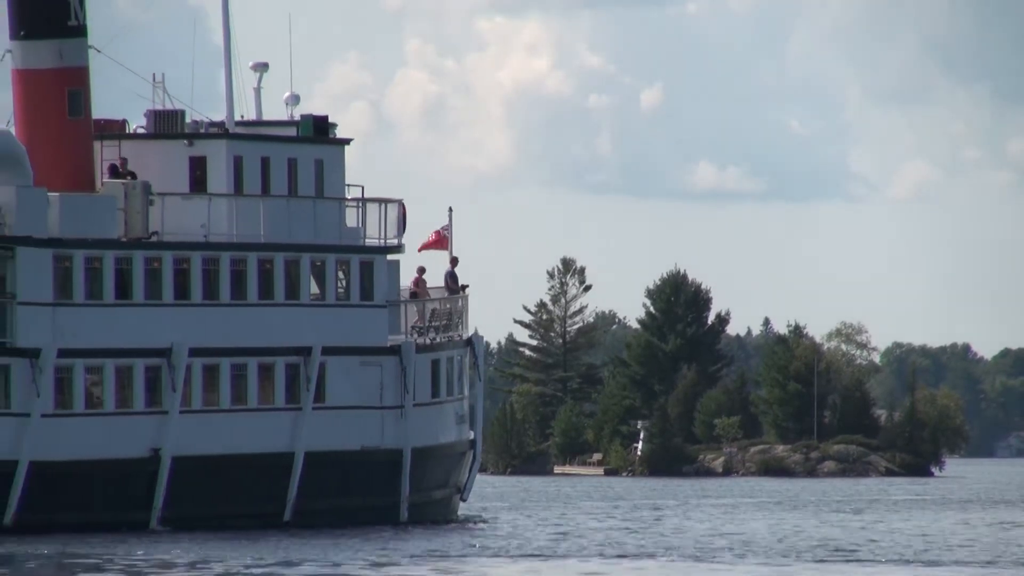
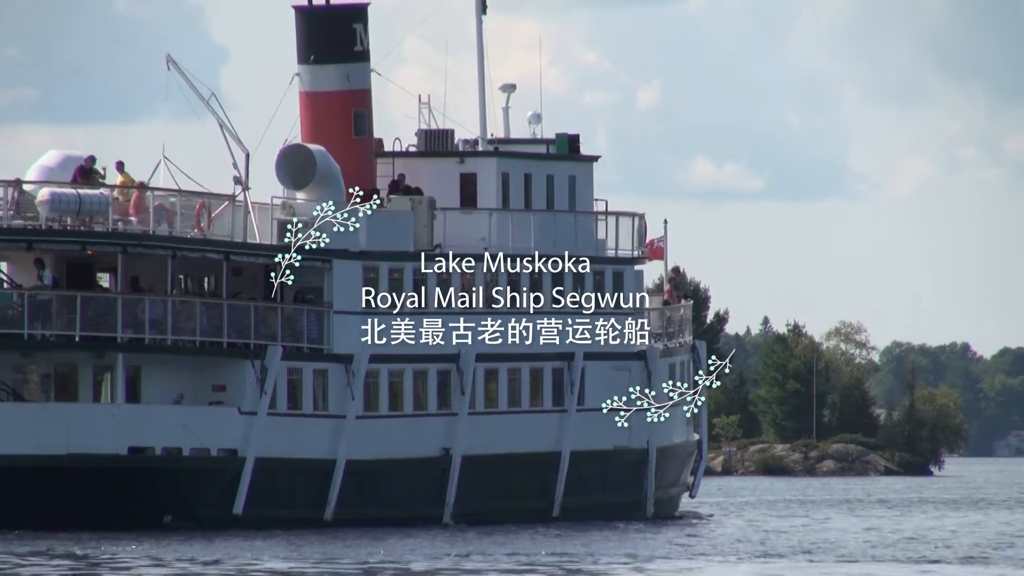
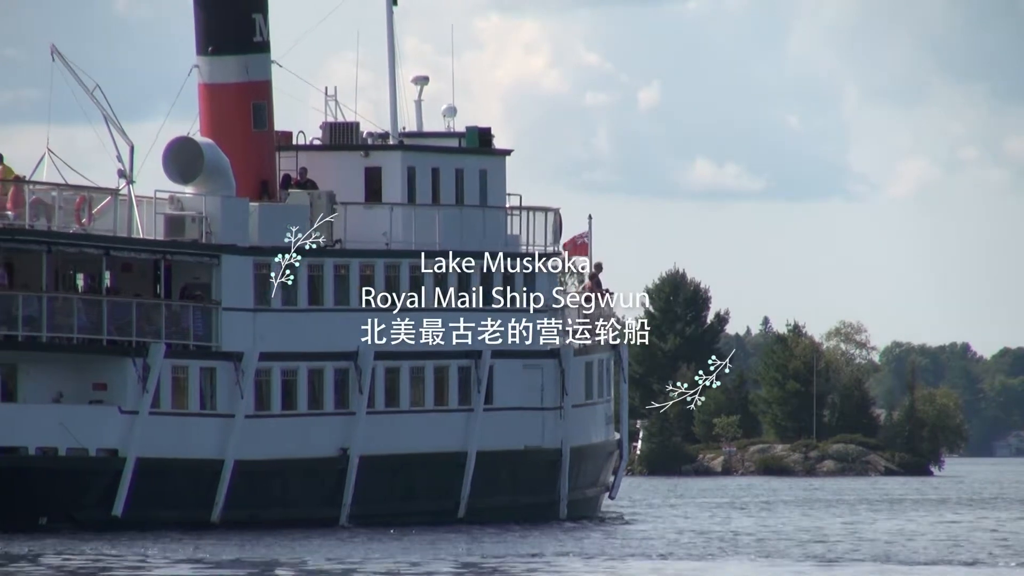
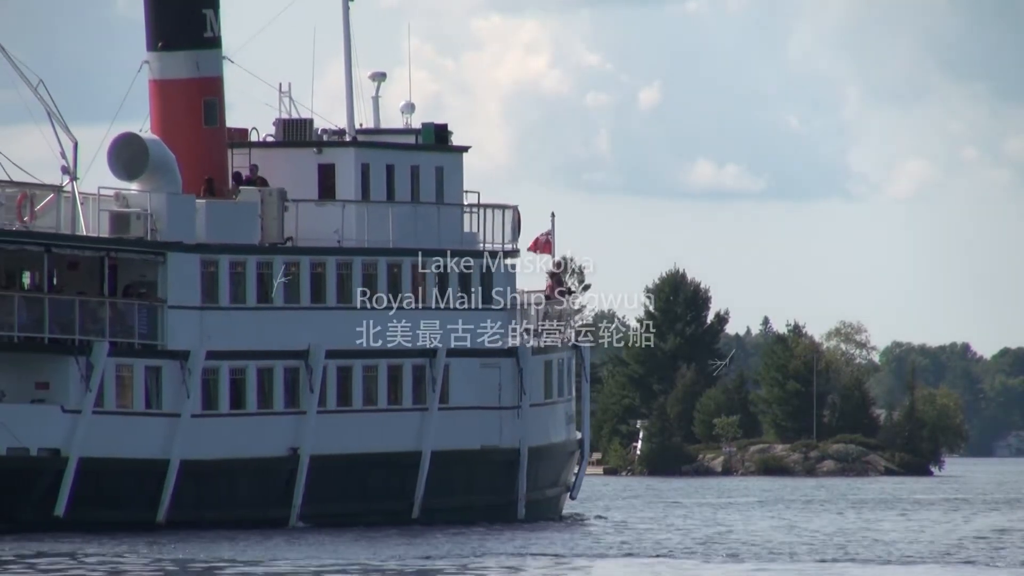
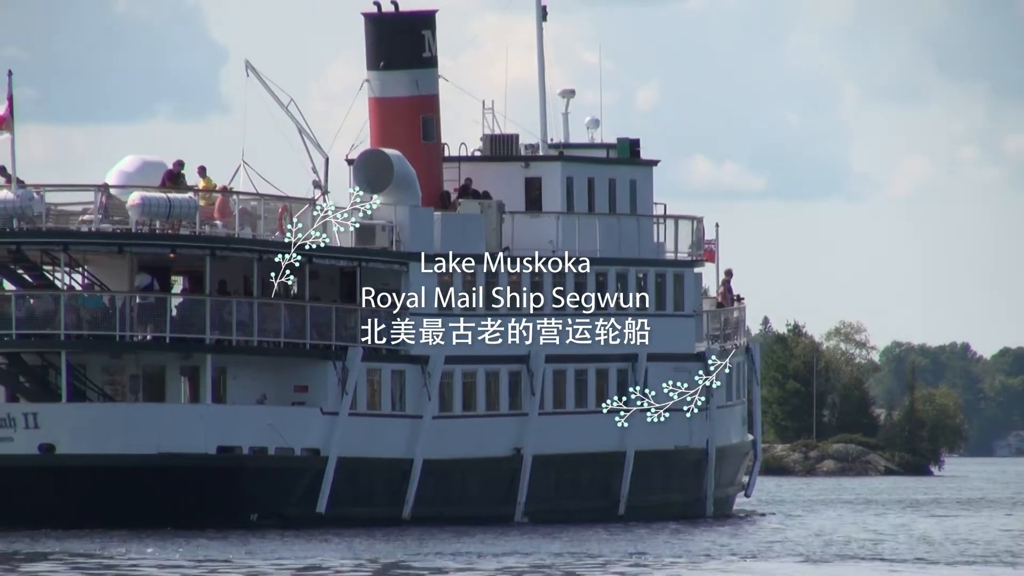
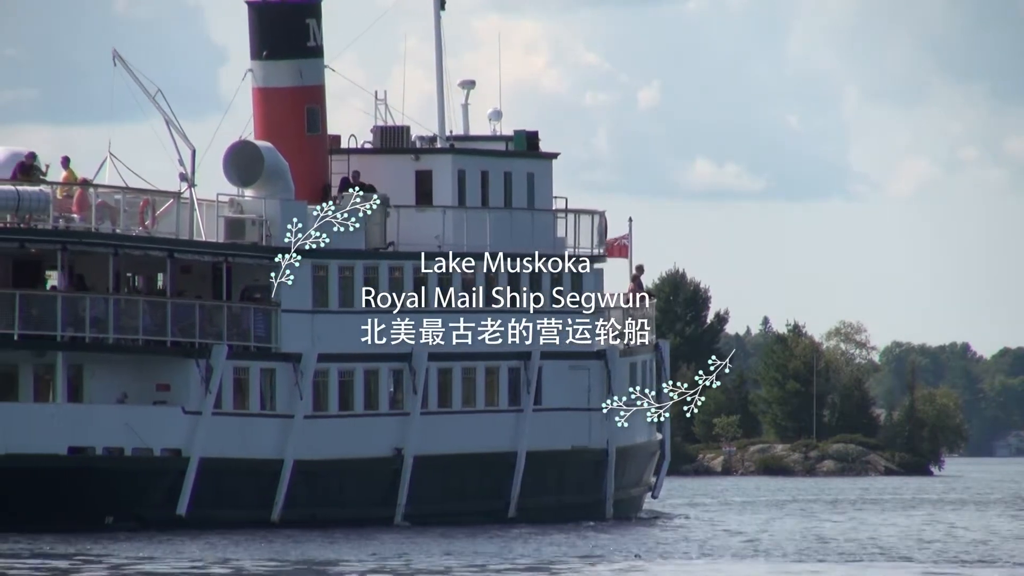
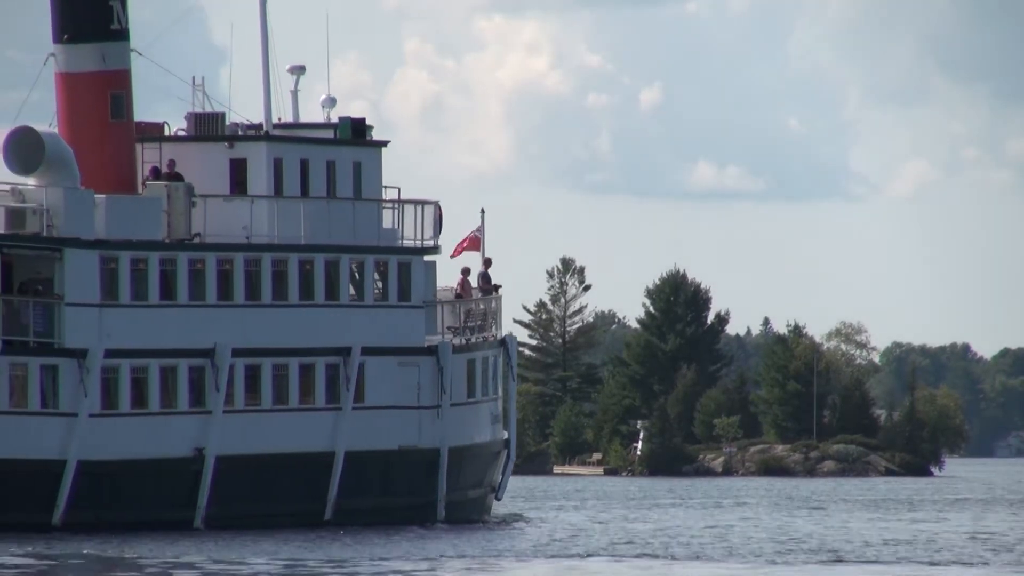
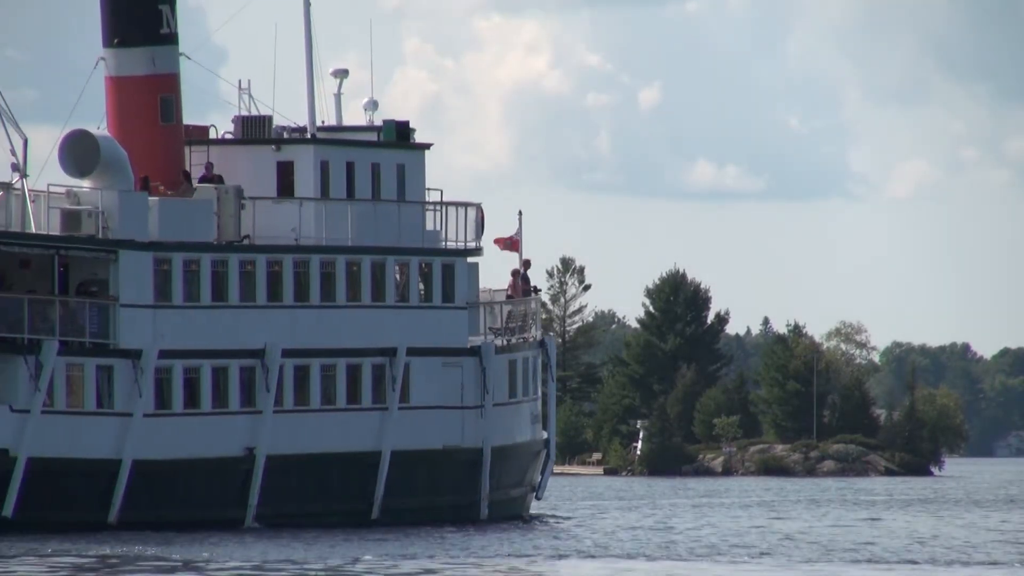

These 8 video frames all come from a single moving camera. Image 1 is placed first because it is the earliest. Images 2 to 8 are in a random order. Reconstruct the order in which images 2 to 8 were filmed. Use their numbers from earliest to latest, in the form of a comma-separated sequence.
7, 8, 4, 3, 6, 2, 5
